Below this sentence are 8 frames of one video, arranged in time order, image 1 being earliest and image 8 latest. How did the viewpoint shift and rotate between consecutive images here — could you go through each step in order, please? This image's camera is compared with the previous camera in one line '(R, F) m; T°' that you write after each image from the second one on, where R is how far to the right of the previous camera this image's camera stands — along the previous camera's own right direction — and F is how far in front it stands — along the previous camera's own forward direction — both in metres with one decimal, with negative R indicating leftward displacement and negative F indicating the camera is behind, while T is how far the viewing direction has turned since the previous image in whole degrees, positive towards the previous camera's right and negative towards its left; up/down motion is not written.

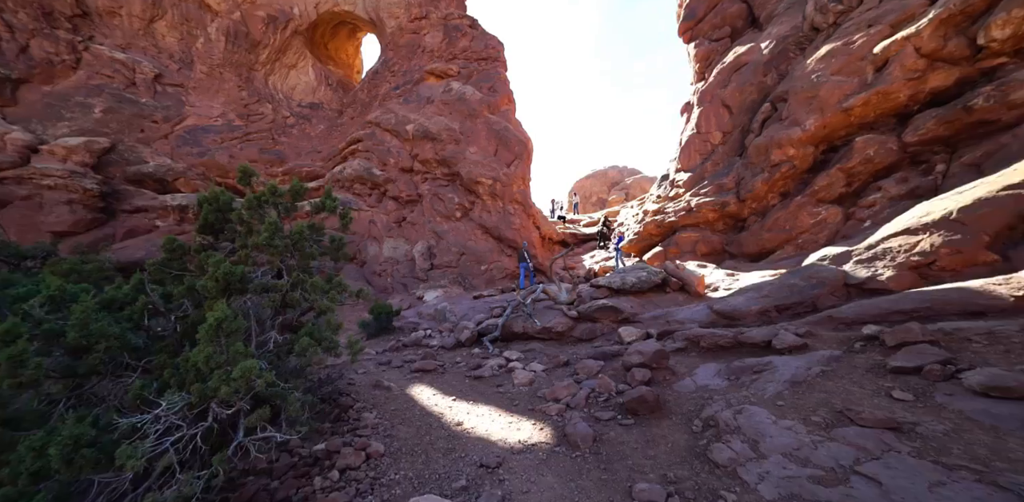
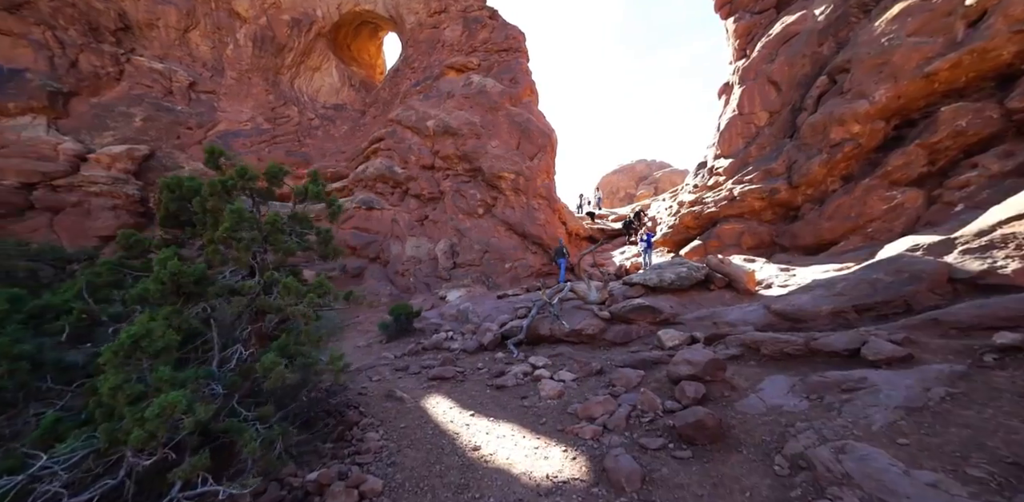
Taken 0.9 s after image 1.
(0.0, +0.5) m; -3°
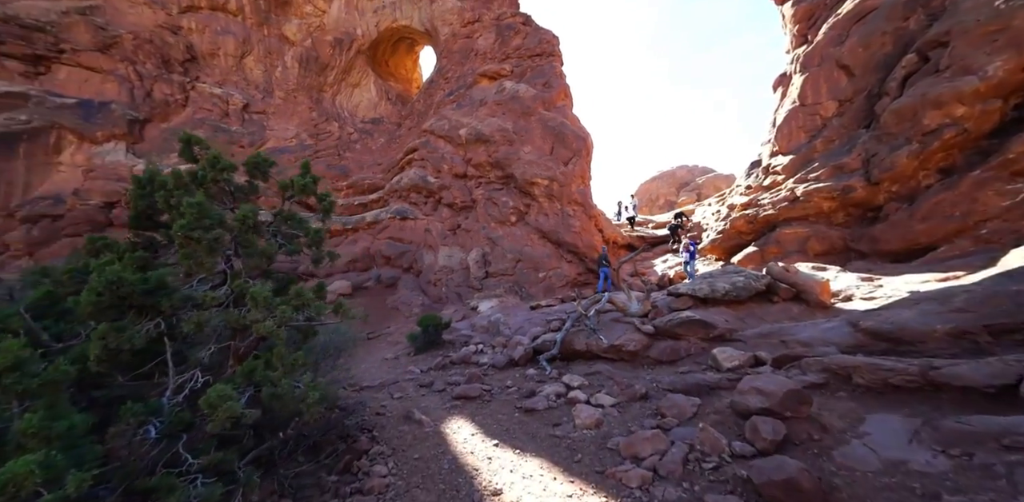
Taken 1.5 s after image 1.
(0.0, +0.5) m; -5°
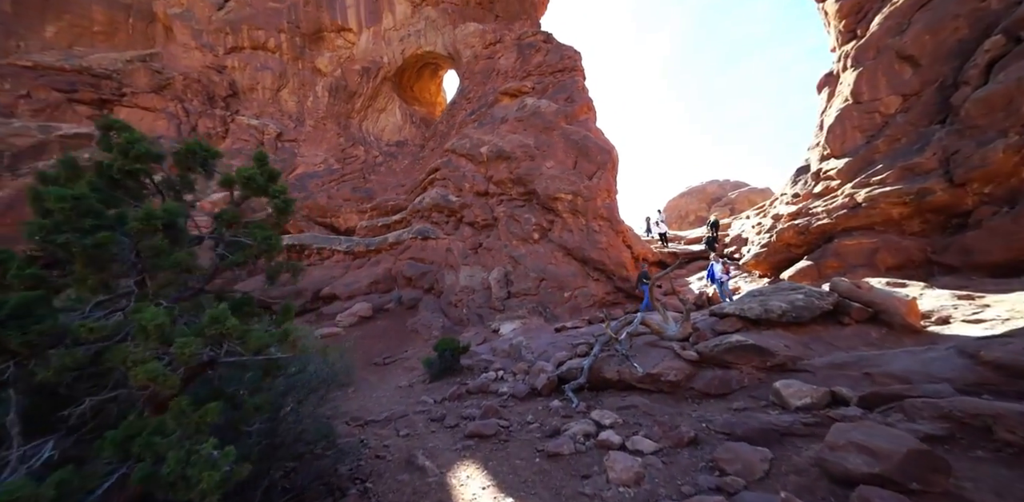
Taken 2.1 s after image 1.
(+0.1, +0.5) m; -3°
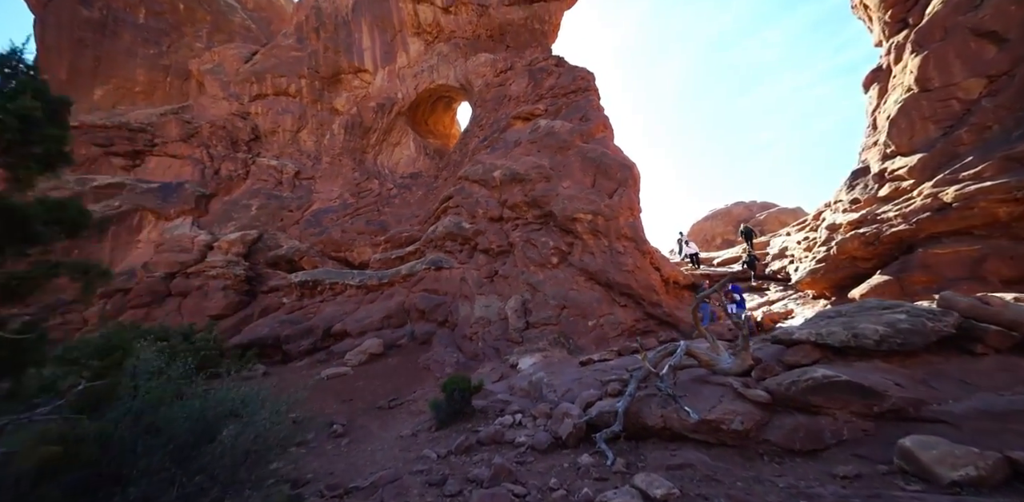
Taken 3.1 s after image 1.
(+0.1, +0.9) m; -3°
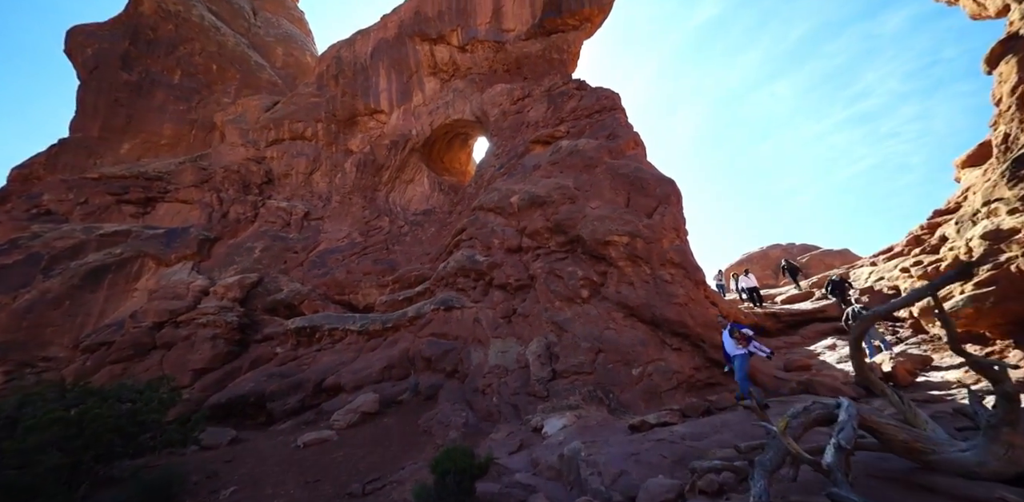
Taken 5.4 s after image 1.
(0.0, +2.0) m; -3°
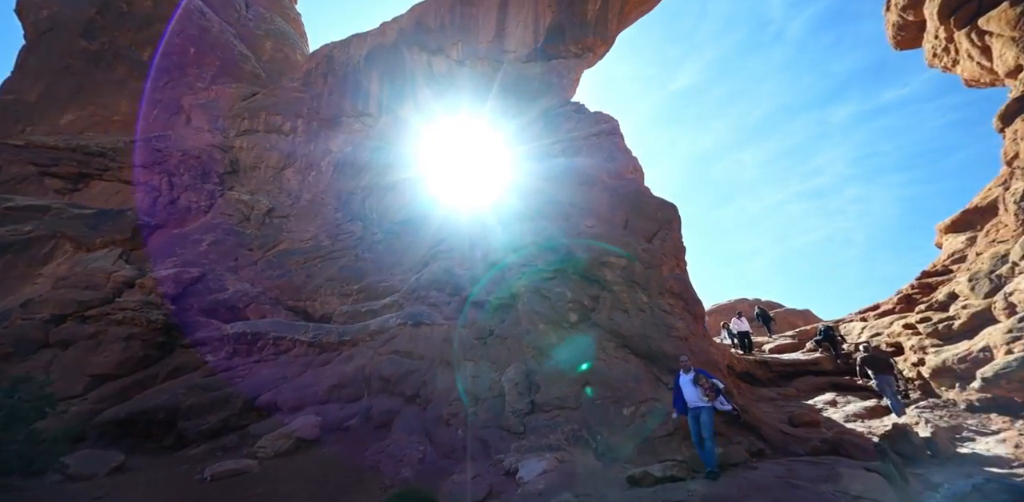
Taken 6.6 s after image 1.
(-0.2, +1.1) m; +3°
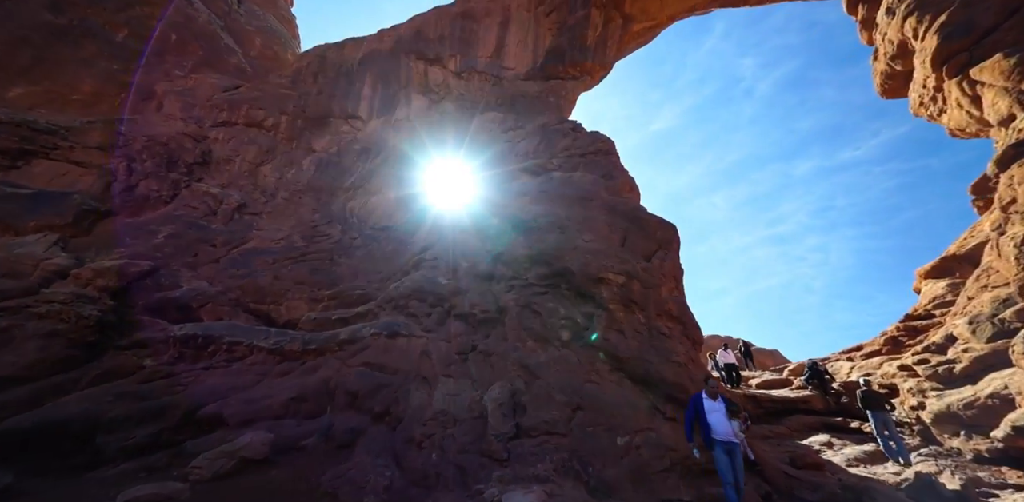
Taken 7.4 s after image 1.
(-0.3, +0.6) m; +3°
